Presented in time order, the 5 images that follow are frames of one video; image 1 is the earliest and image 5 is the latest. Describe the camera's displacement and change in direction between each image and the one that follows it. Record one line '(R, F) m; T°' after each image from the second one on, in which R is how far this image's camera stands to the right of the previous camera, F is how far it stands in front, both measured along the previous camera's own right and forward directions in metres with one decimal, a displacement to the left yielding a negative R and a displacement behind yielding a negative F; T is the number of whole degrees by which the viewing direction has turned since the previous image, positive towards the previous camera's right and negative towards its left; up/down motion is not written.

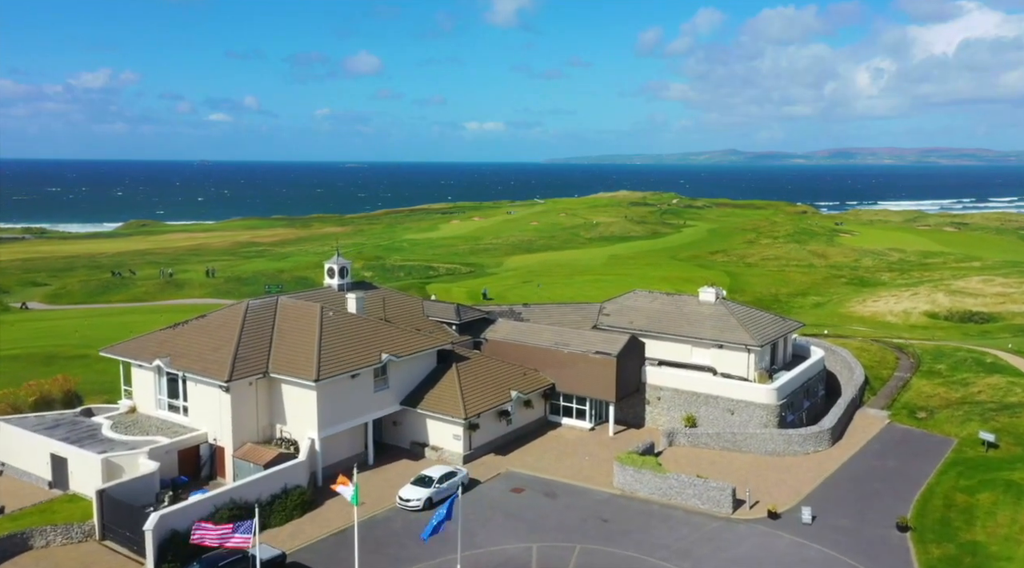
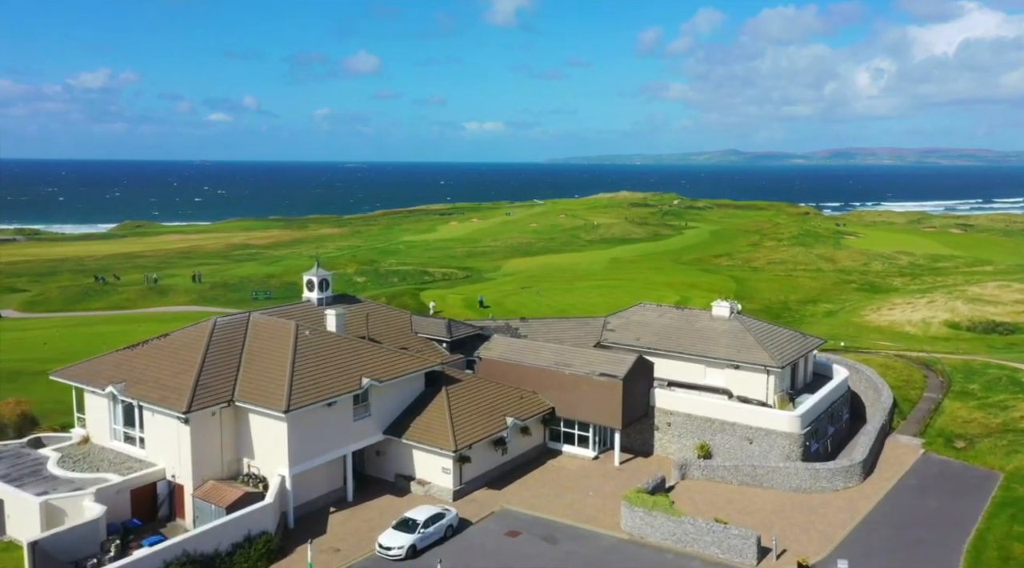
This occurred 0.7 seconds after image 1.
(+0.1, +2.9) m; 0°
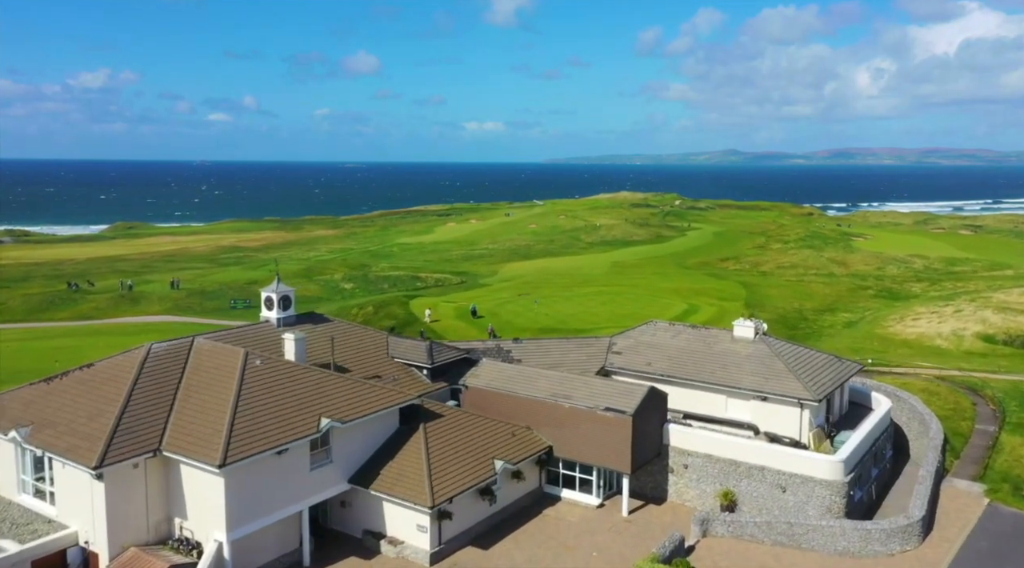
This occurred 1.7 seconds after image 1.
(+0.3, +4.3) m; 0°
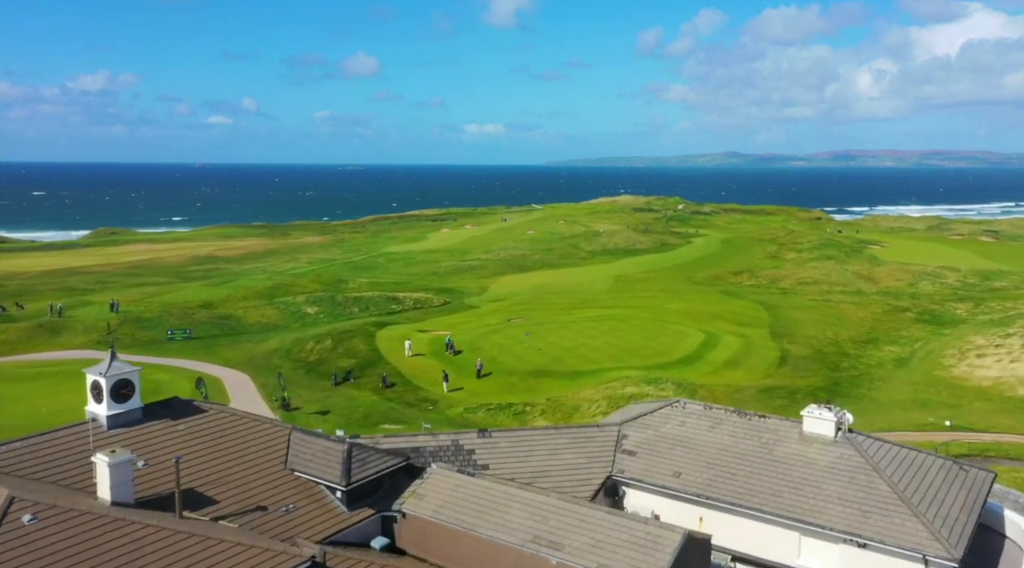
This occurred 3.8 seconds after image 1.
(+0.8, +9.3) m; 0°
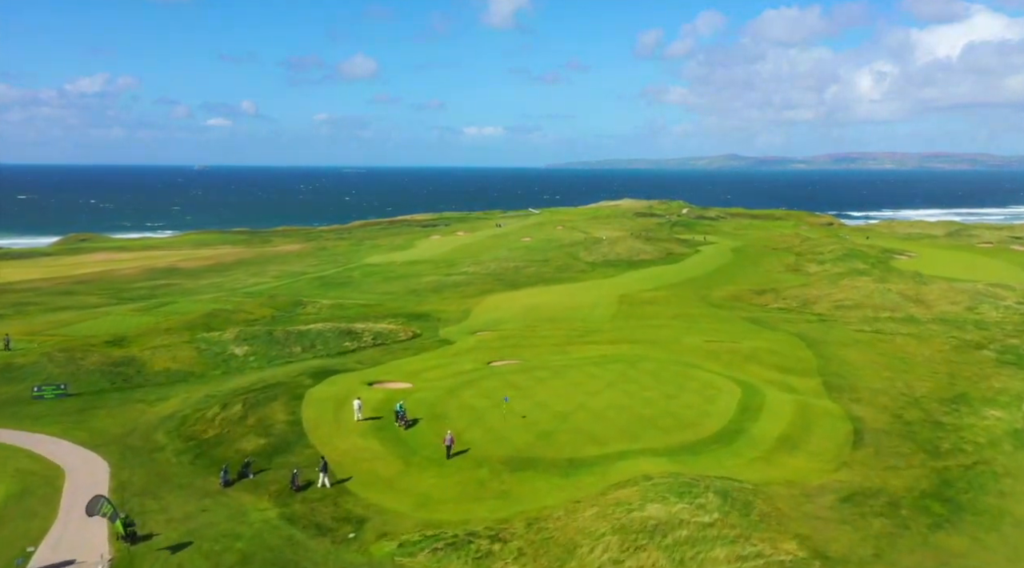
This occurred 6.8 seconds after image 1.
(+1.0, +12.8) m; 0°
